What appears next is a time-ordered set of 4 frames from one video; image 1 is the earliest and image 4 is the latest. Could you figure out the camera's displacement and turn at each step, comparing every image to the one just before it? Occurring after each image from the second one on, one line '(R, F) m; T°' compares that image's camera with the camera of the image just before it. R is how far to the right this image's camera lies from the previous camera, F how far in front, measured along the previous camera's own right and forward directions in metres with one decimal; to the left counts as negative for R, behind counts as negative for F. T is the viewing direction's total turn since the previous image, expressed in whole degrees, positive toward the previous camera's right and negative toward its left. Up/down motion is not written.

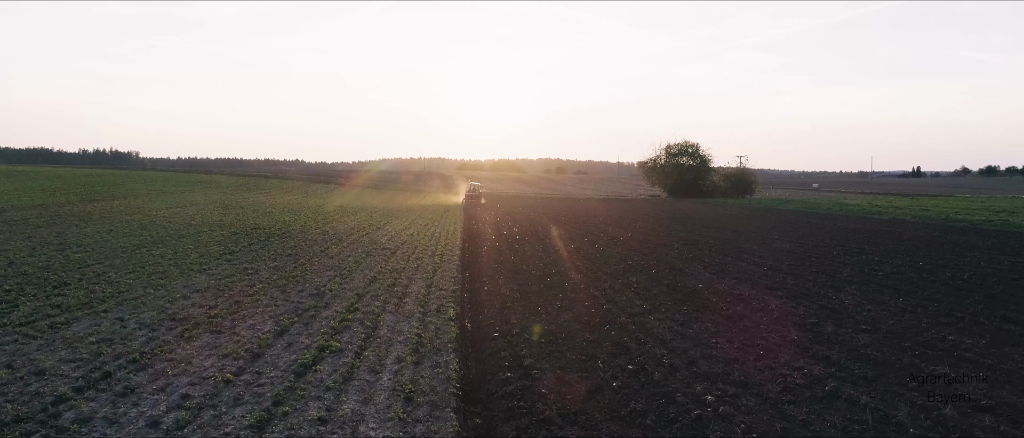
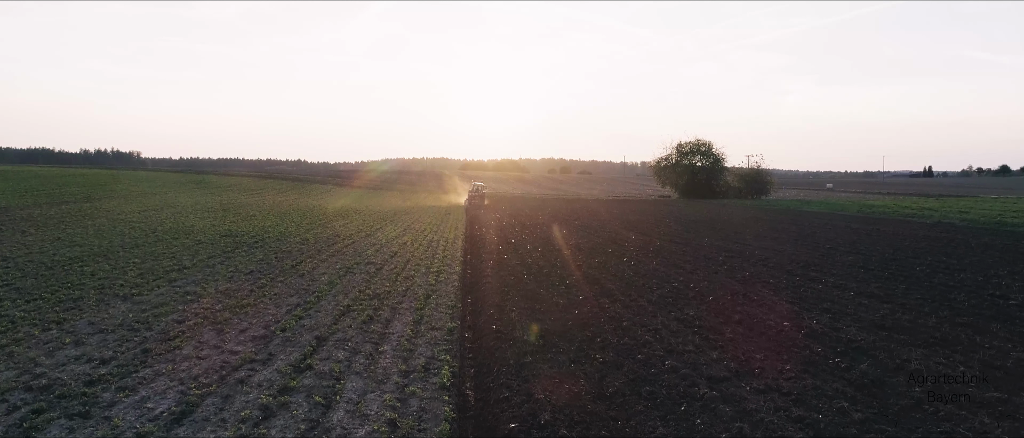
(-0.3, +4.2) m; 0°
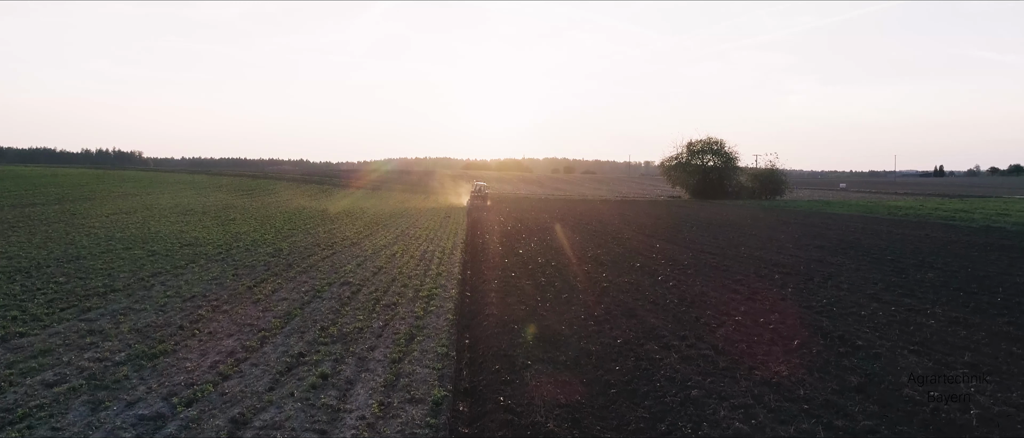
(-0.2, +3.8) m; 0°
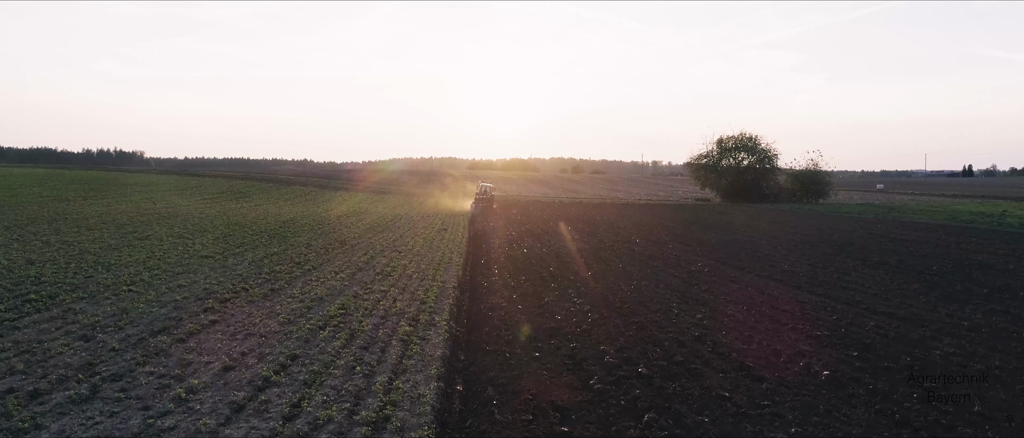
(-0.4, +10.4) m; 0°
